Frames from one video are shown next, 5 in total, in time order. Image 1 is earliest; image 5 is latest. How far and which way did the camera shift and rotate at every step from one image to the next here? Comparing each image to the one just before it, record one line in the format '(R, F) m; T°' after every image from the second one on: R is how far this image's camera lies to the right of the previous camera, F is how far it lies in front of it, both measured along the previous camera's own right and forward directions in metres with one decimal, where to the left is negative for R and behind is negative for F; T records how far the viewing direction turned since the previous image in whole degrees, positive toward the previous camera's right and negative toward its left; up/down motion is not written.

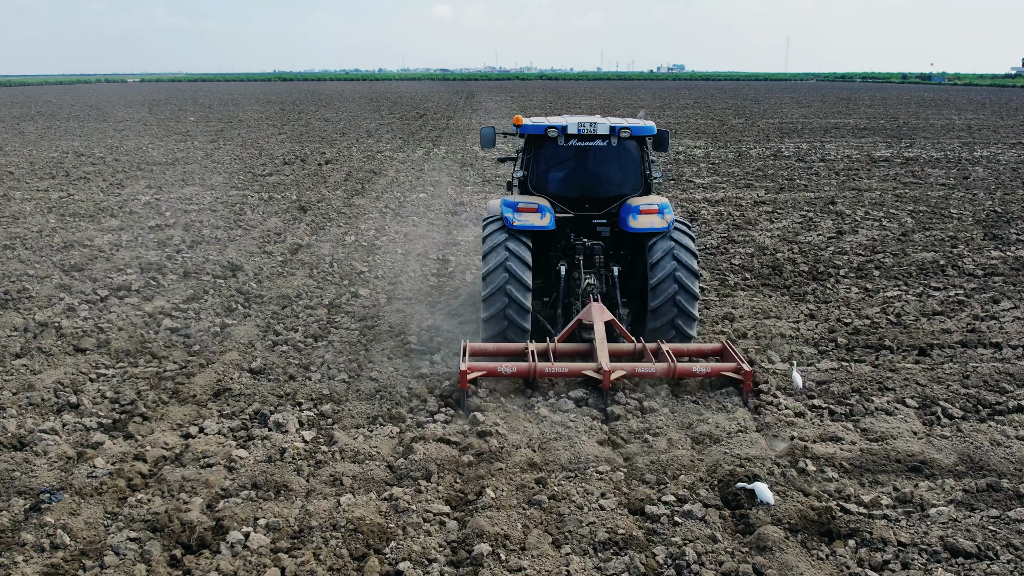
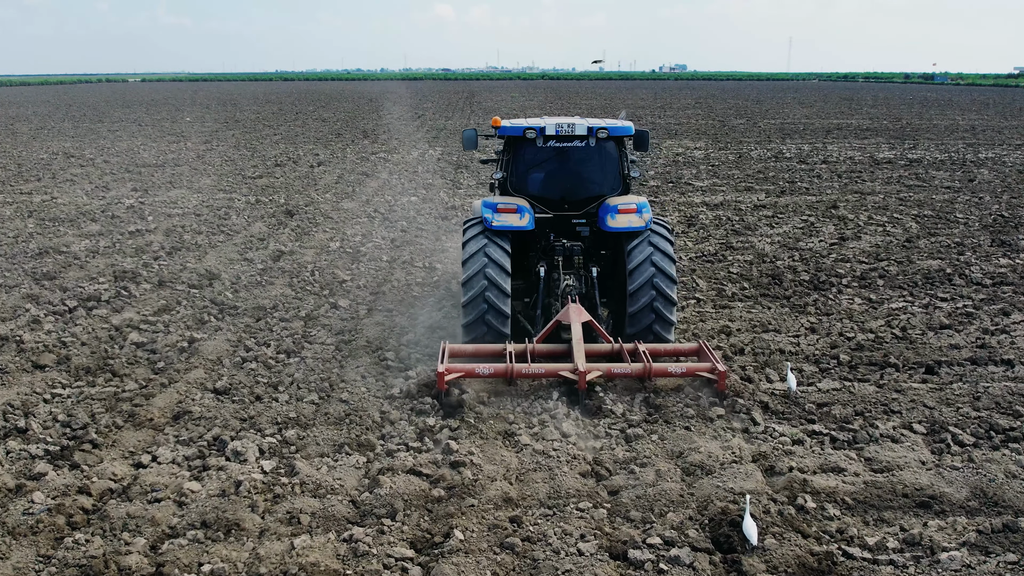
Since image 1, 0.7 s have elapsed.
(+0.1, +0.3) m; 0°
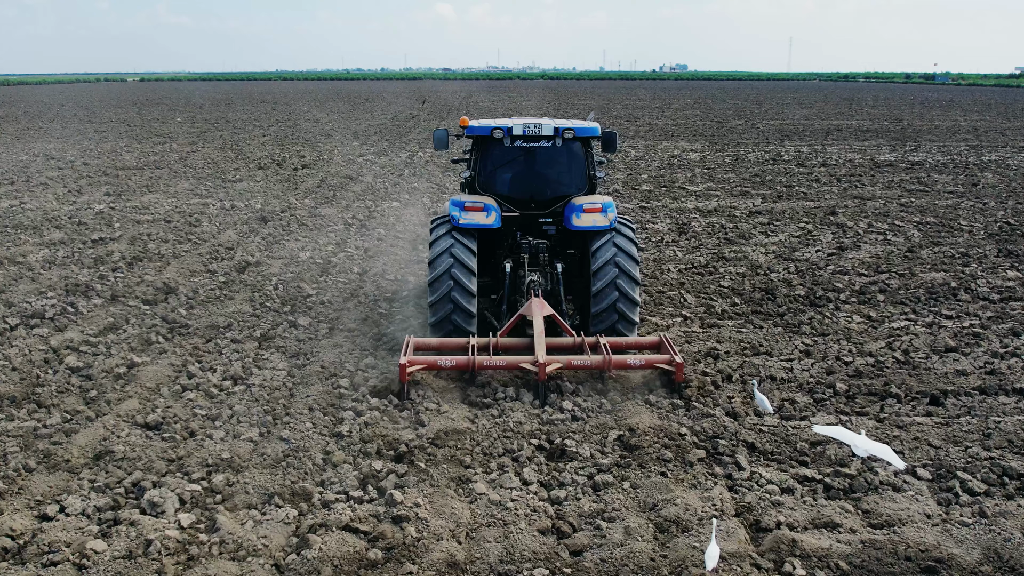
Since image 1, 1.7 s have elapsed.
(+0.2, +0.5) m; 0°
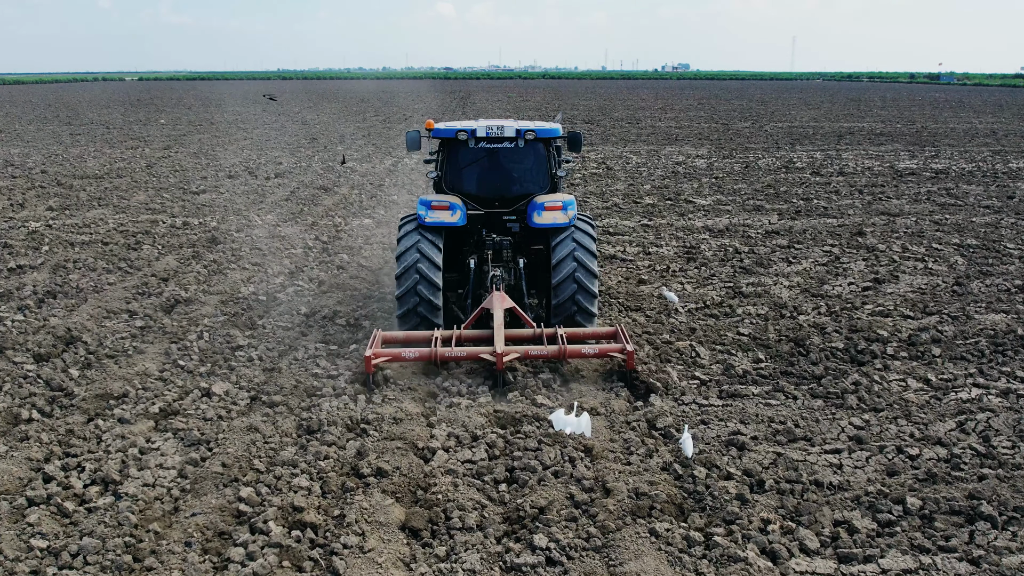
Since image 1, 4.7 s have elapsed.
(+0.2, +1.3) m; 0°
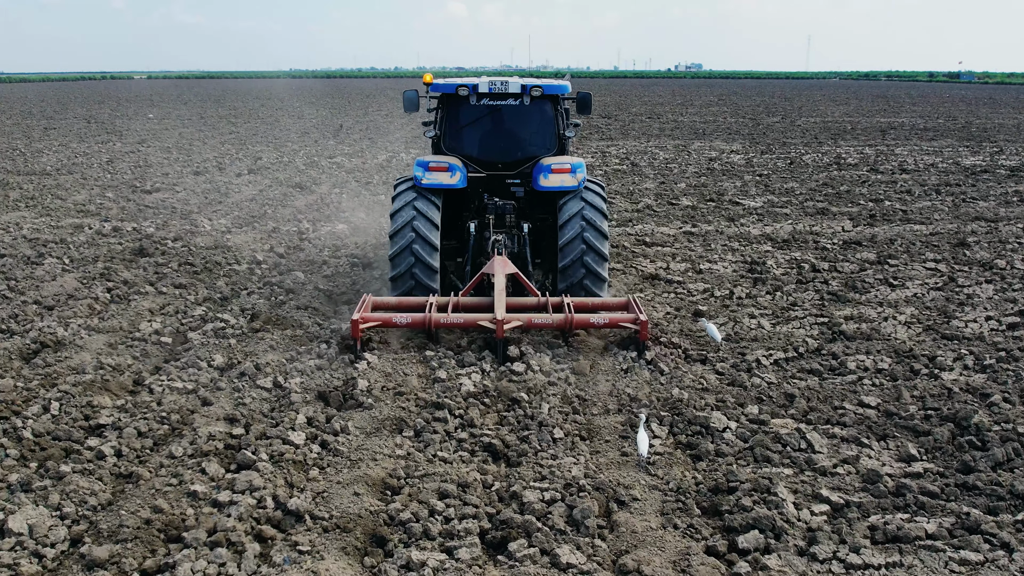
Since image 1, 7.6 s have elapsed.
(0.0, +2.2) m; -1°
